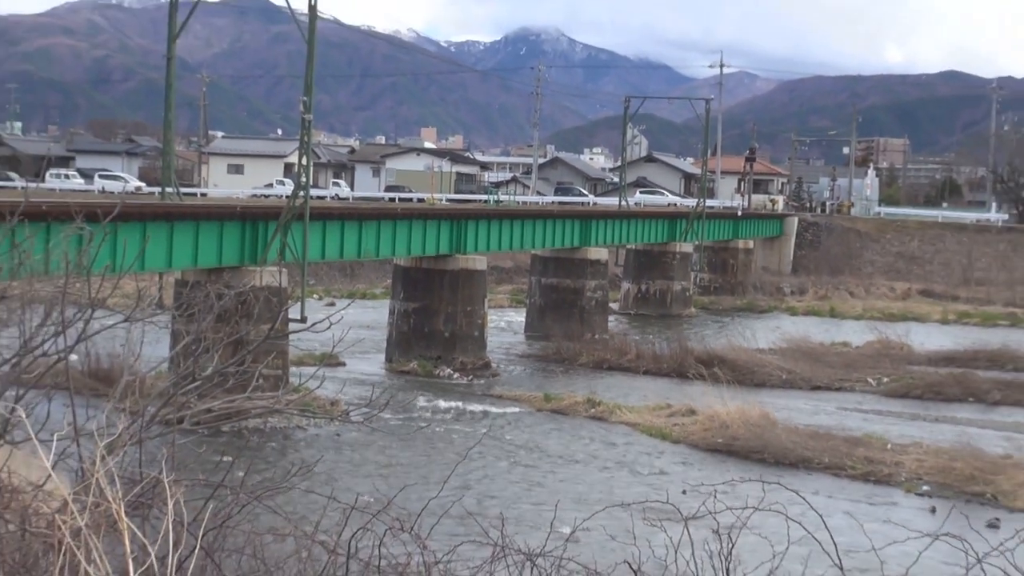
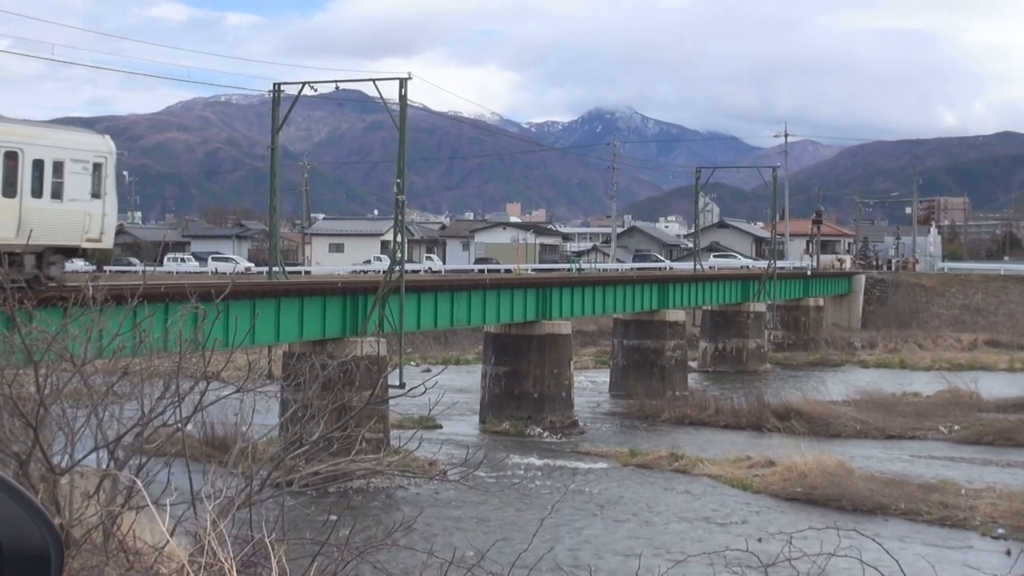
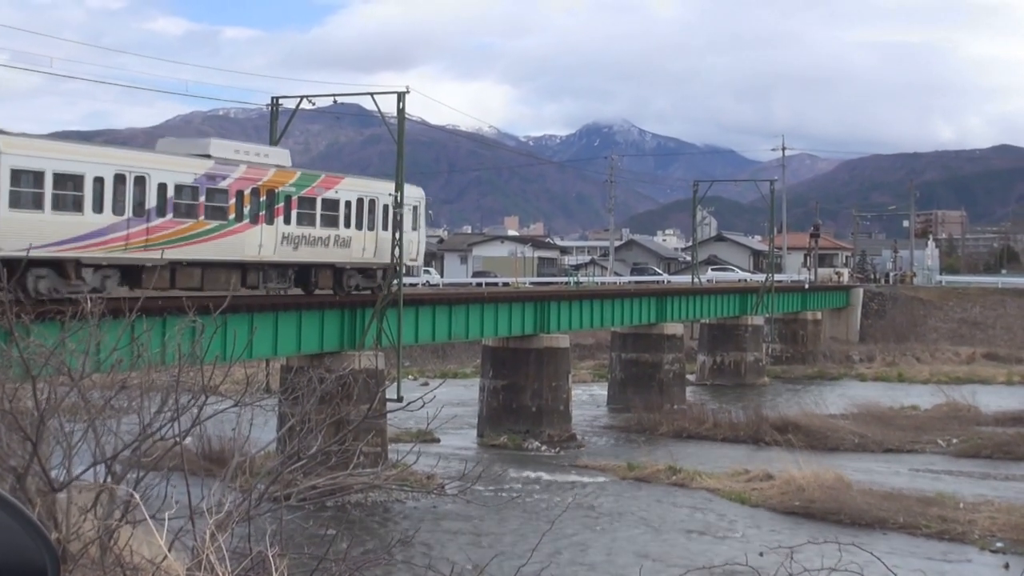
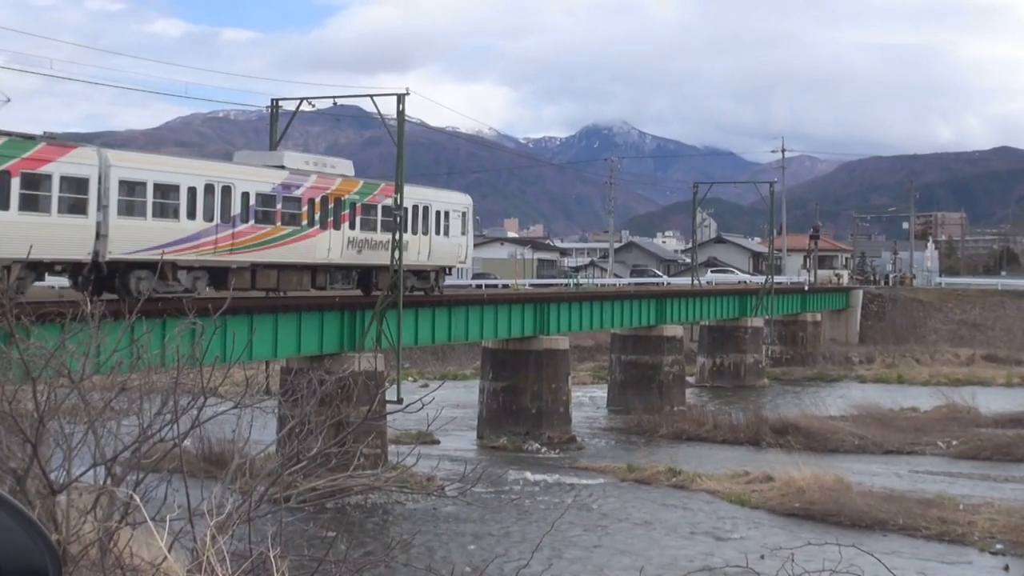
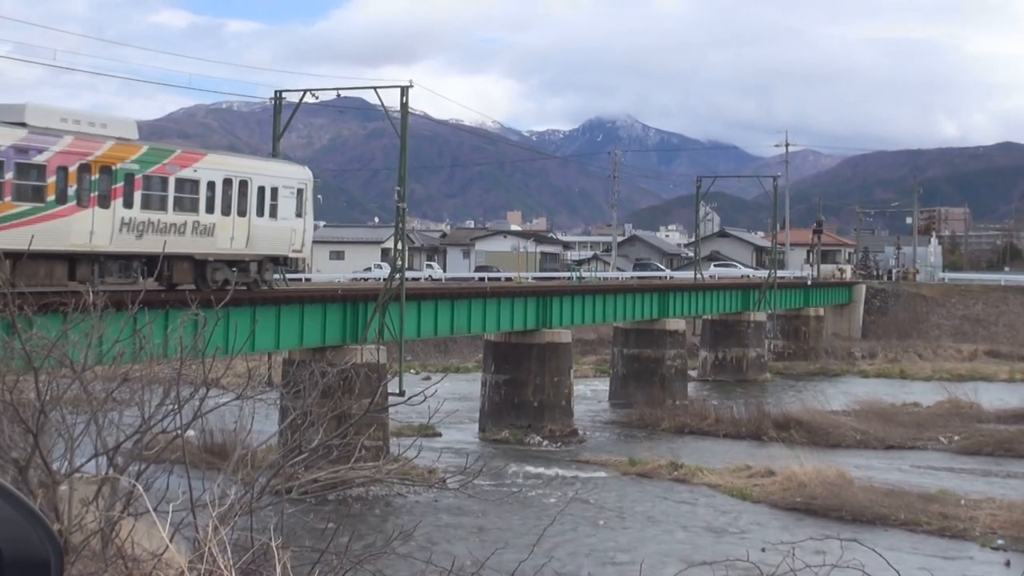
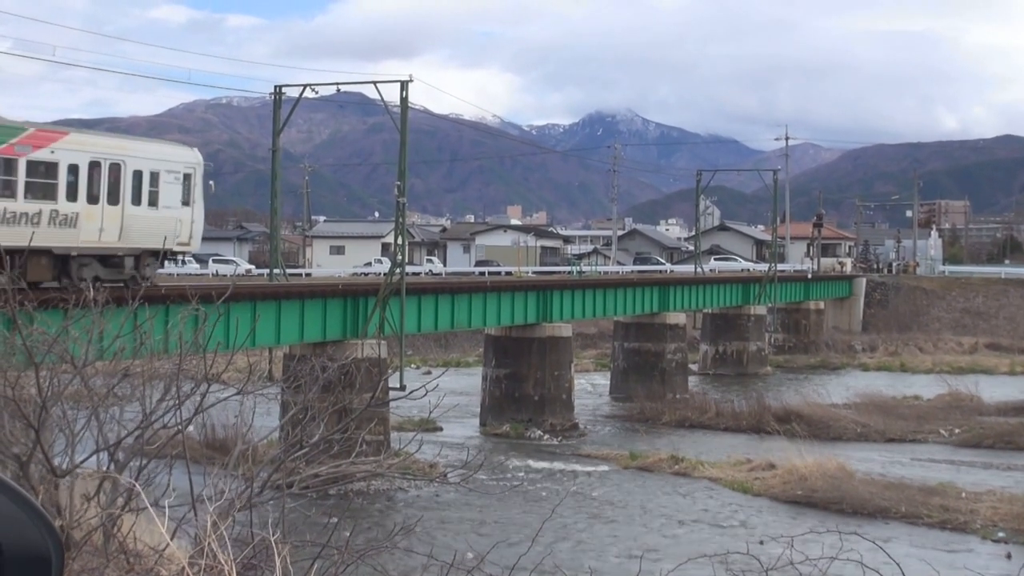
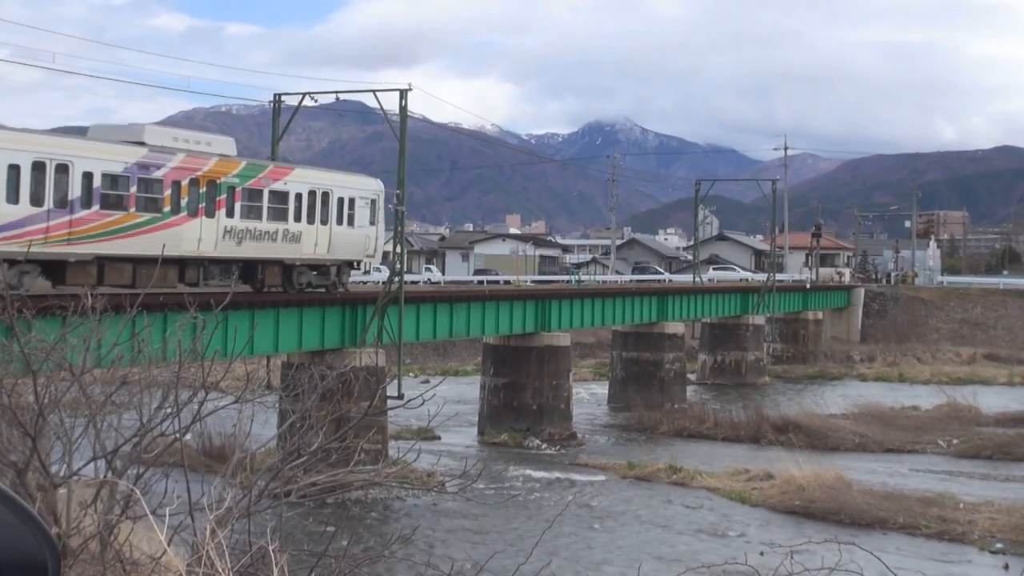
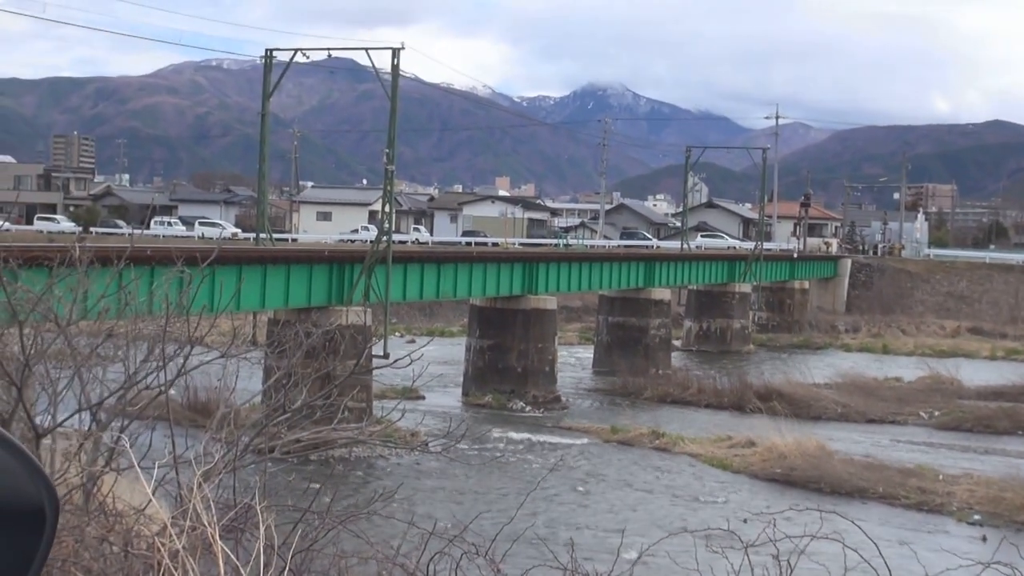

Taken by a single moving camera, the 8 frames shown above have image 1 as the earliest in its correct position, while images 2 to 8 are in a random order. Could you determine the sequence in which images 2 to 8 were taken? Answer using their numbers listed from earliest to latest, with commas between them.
8, 2, 6, 5, 7, 3, 4
